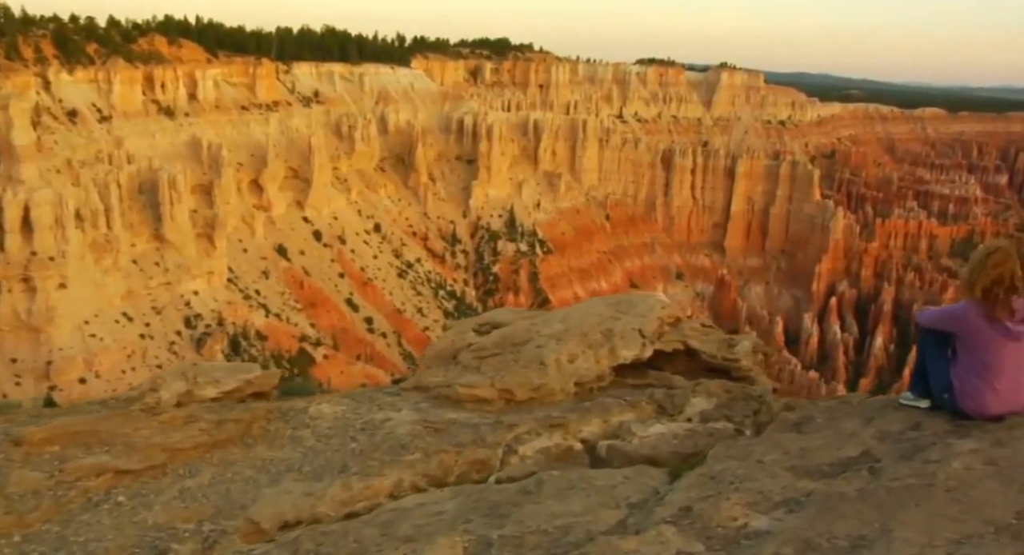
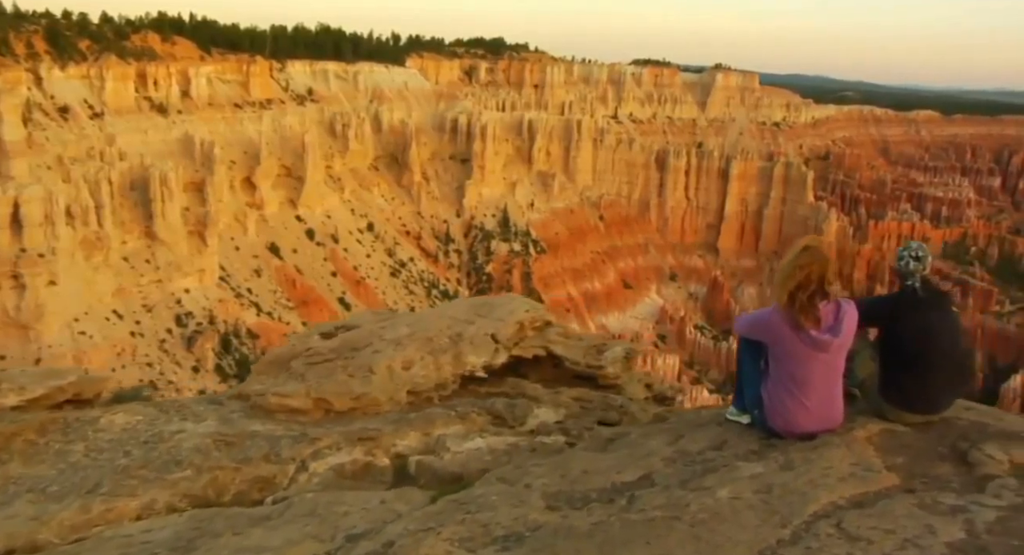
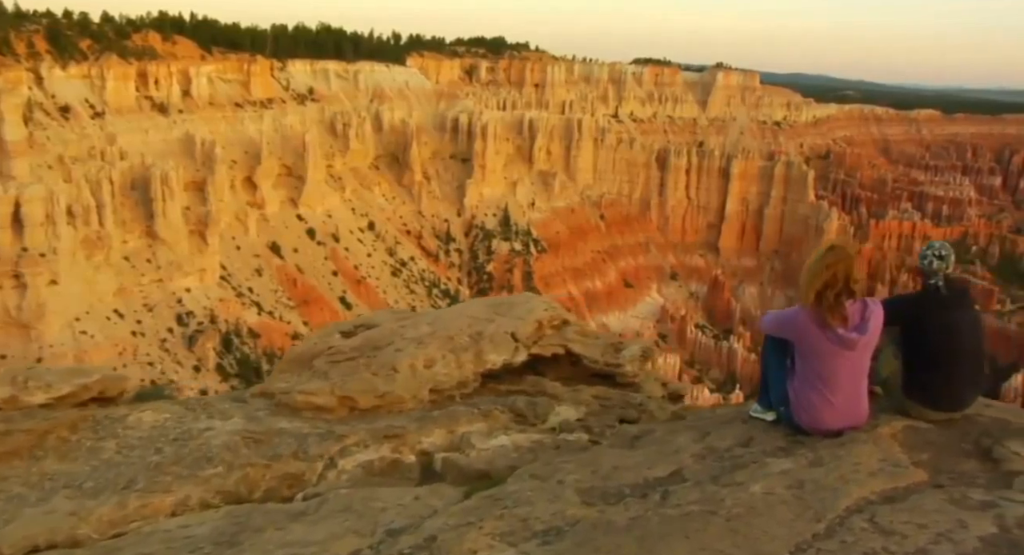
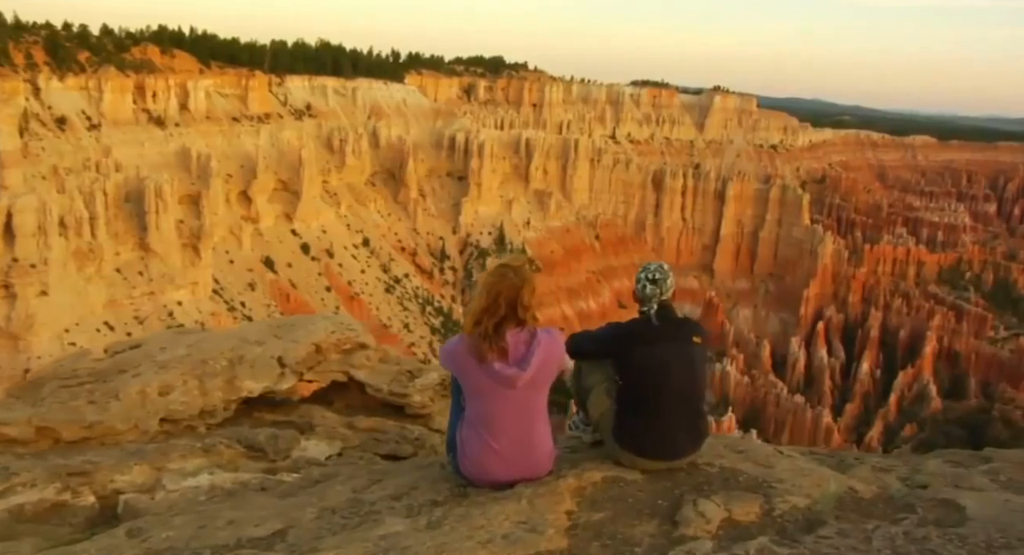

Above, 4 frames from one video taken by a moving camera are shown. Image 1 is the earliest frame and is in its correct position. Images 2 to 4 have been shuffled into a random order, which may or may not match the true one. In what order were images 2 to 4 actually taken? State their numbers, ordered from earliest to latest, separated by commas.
3, 2, 4
